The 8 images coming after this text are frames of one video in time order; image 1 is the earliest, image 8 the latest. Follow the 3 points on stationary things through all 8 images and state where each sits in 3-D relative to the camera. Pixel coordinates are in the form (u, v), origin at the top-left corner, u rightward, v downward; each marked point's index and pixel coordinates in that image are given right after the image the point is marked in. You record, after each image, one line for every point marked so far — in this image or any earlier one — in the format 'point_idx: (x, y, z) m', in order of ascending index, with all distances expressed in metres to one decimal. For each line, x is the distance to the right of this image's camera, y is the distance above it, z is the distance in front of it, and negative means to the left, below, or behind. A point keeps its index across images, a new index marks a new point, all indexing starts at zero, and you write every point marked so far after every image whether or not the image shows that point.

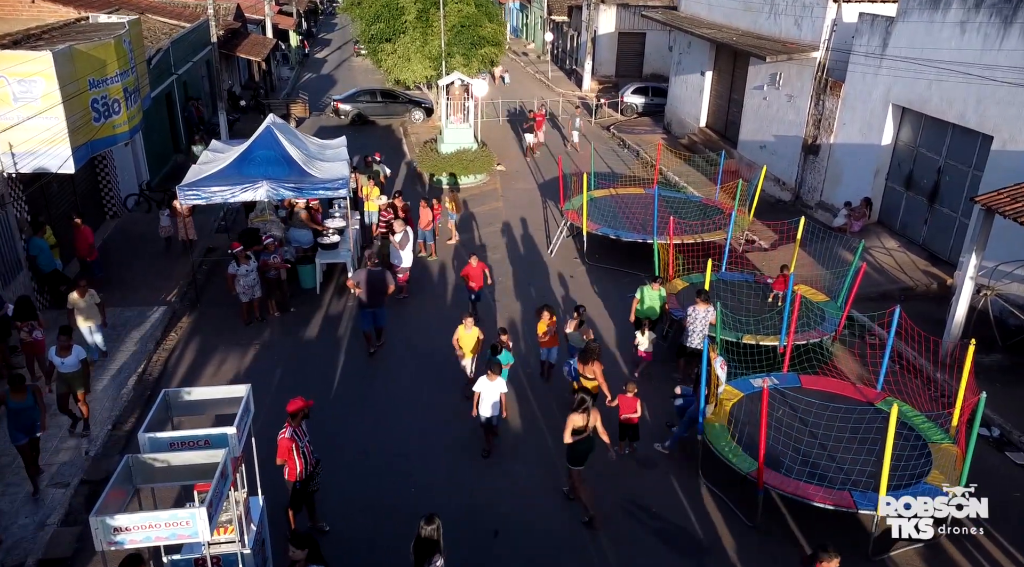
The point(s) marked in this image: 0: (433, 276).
0: (-1.4, +0.1, +13.9) m
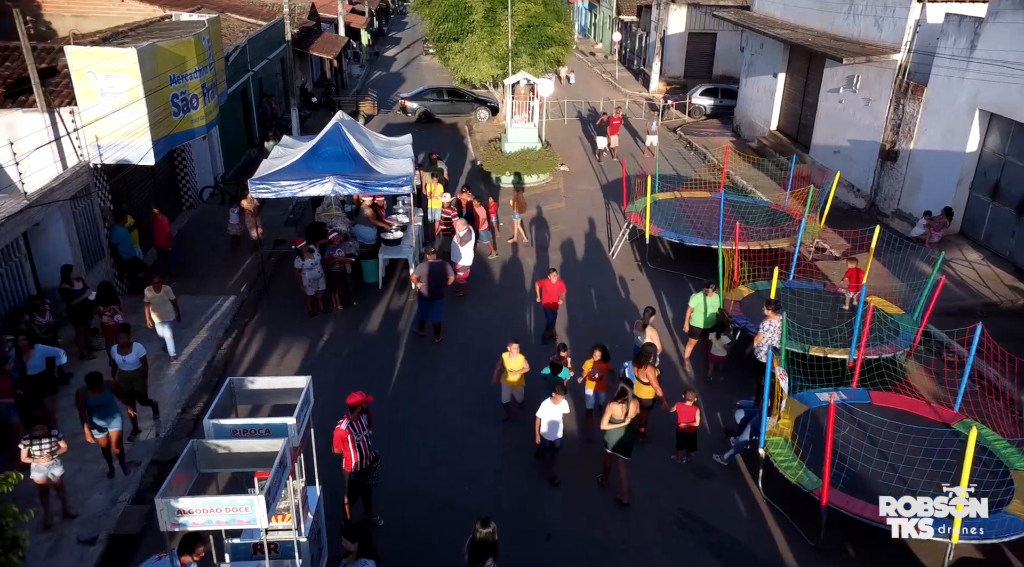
0: (-0.3, +0.1, +13.9) m
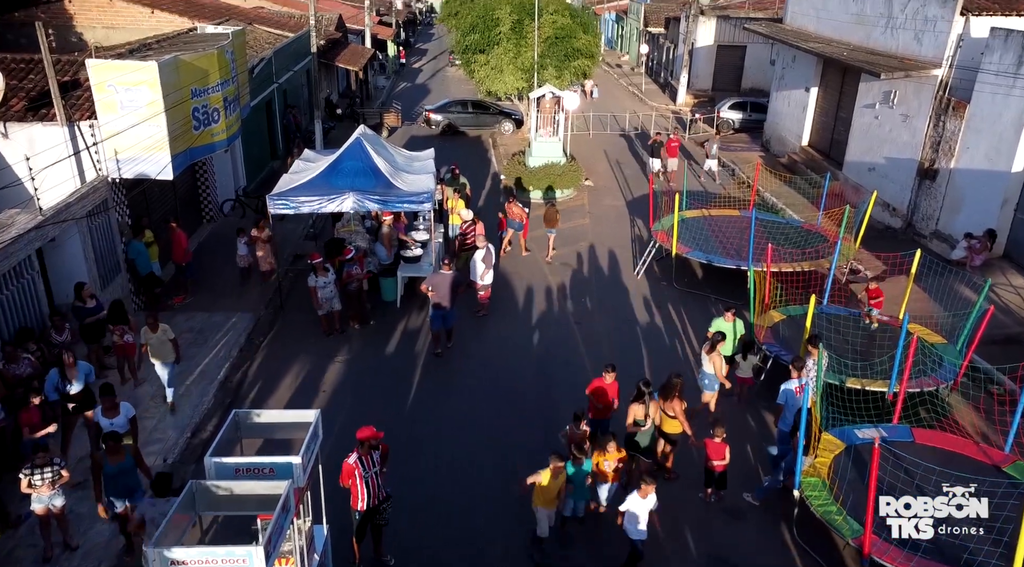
0: (+0.1, -0.2, +13.6) m
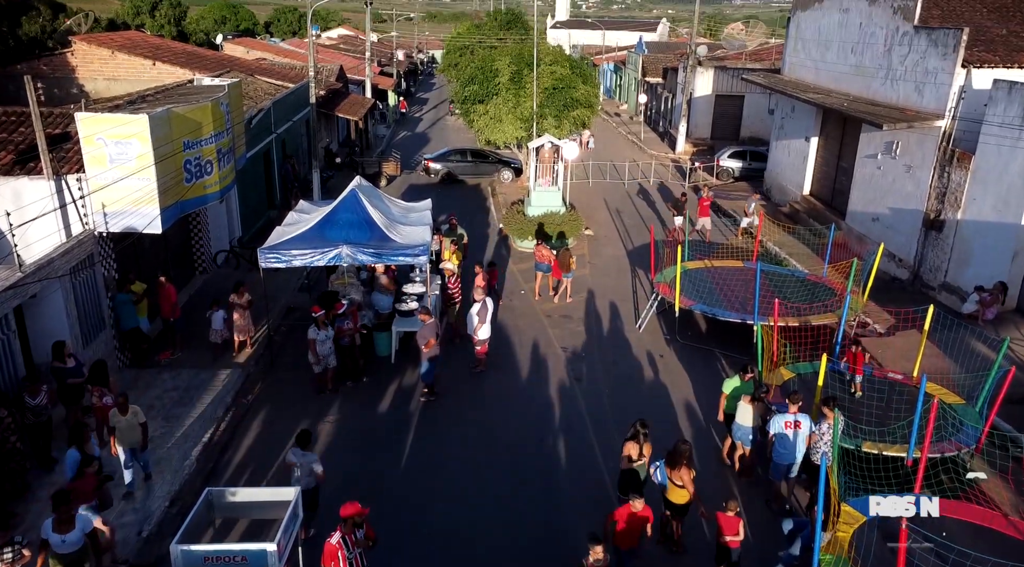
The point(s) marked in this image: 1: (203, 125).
0: (0.0, -1.1, +13.2) m
1: (-5.1, +2.6, +12.7) m
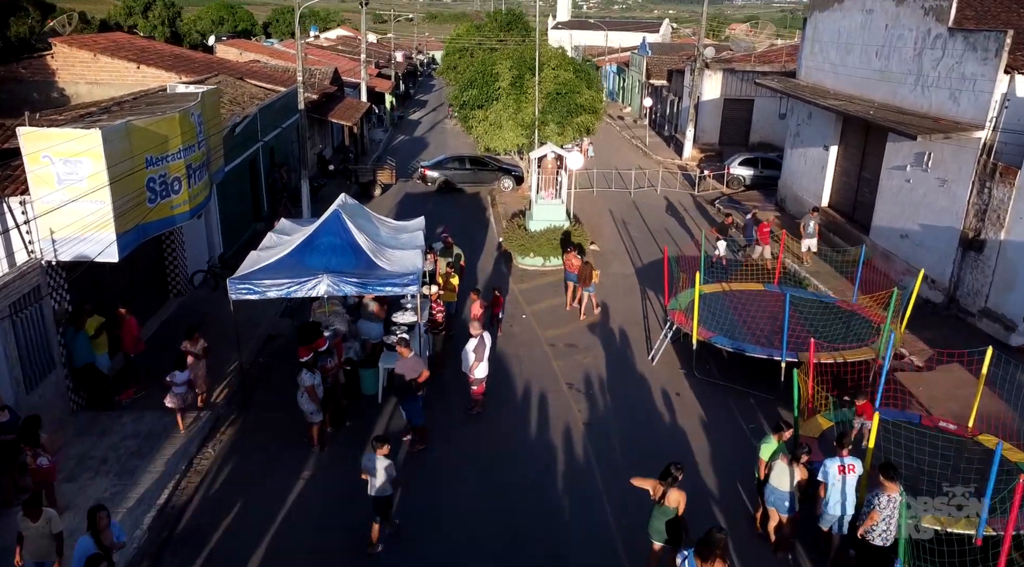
0: (0.0, -1.6, +11.9) m
1: (-5.1, +2.1, +11.4) m
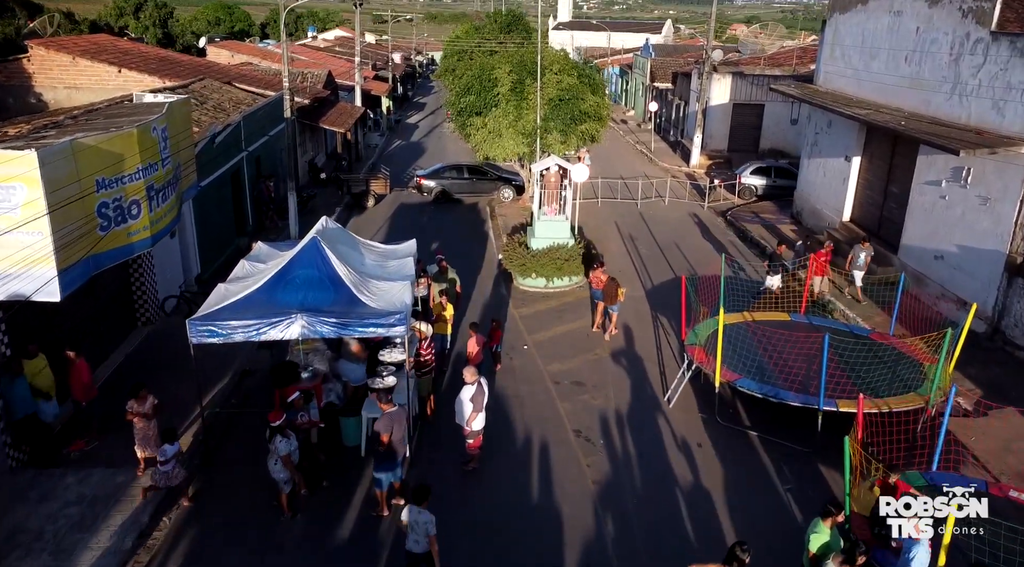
0: (0.0, -2.1, +10.6) m
1: (-5.1, +1.7, +10.1) m
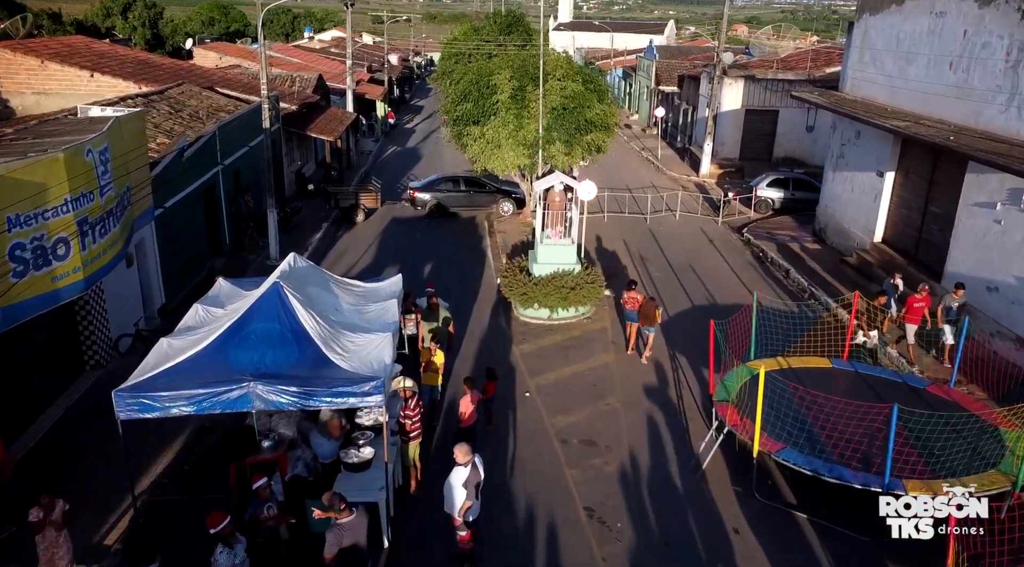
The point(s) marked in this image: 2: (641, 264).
0: (0.0, -2.7, +8.9) m
1: (-5.1, +1.1, +8.4) m
2: (+3.1, +0.5, +18.3) m
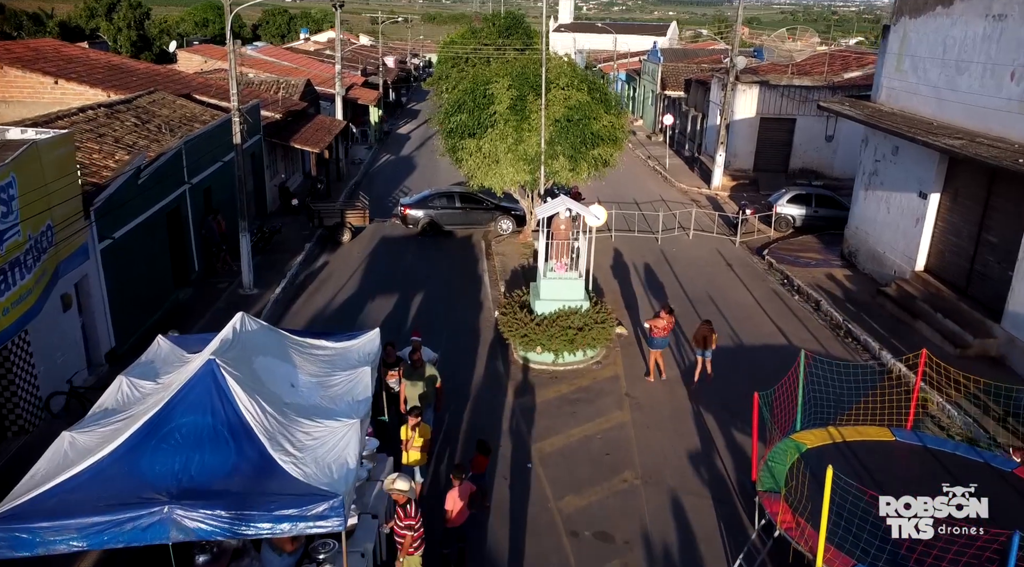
0: (0.0, -3.4, +7.1) m
1: (-5.1, +0.4, +6.6) m
2: (+3.0, -0.2, +16.5) m
